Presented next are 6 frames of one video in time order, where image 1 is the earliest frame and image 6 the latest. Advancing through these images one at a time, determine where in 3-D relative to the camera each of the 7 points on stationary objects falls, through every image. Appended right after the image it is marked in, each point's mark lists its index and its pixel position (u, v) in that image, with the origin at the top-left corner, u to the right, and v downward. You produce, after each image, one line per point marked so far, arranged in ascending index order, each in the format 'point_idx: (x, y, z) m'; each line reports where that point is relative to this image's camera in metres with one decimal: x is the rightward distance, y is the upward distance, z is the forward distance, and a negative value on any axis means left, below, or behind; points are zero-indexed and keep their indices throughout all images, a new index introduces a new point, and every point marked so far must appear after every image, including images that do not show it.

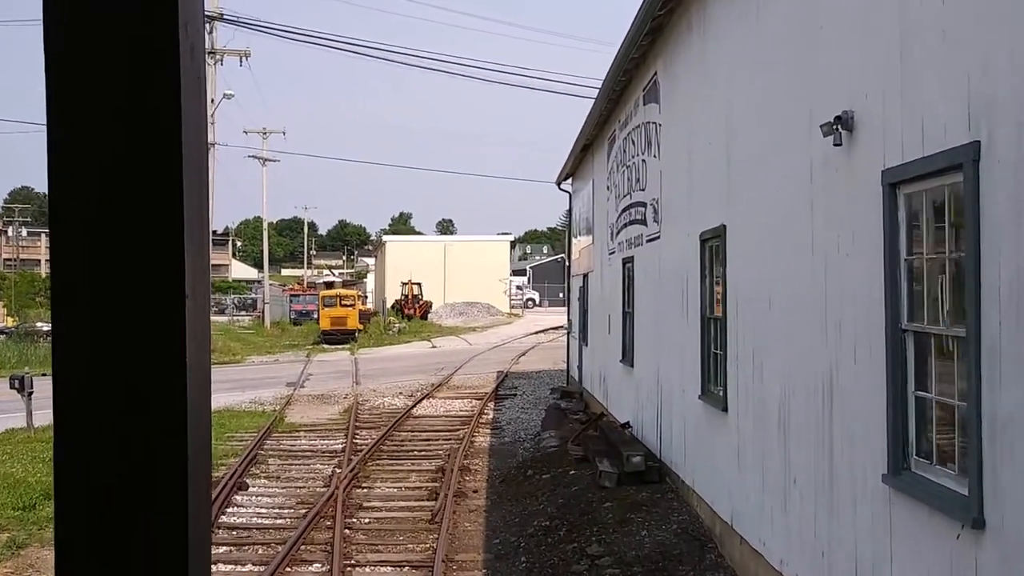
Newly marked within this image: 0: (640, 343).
0: (+1.5, -0.7, +11.0) m
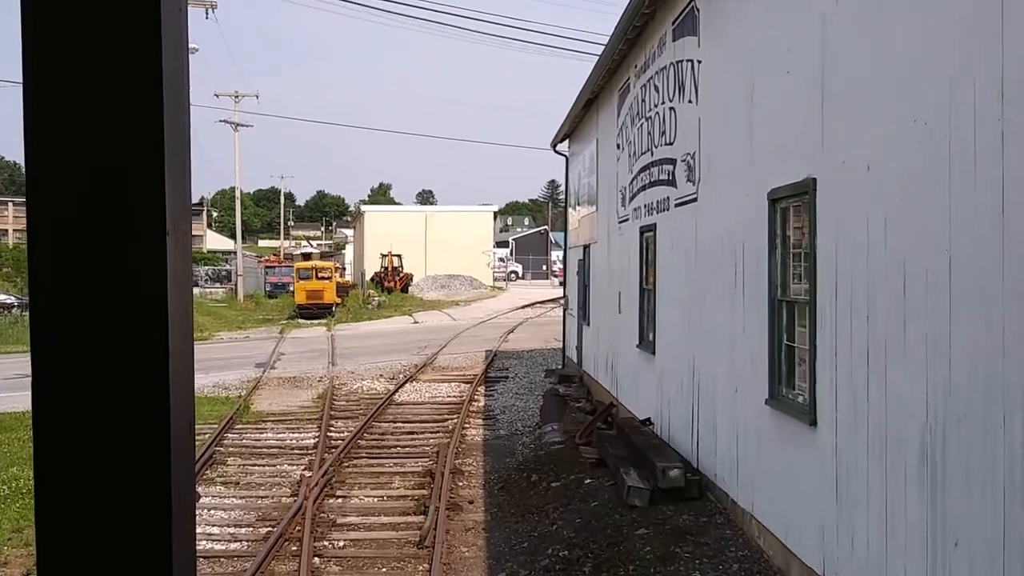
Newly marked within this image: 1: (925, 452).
0: (+1.5, -0.4, +9.3) m
1: (+1.8, -0.7, +4.0) m
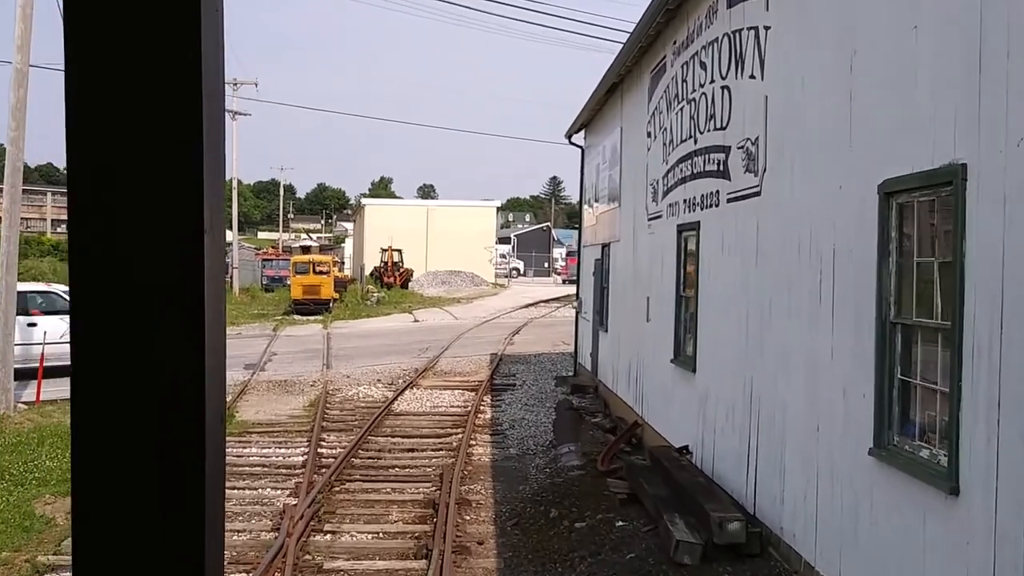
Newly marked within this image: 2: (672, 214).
0: (+1.7, -0.5, +8.0) m
1: (+1.9, -0.8, +2.7) m
2: (+1.6, +0.8, +9.6) m
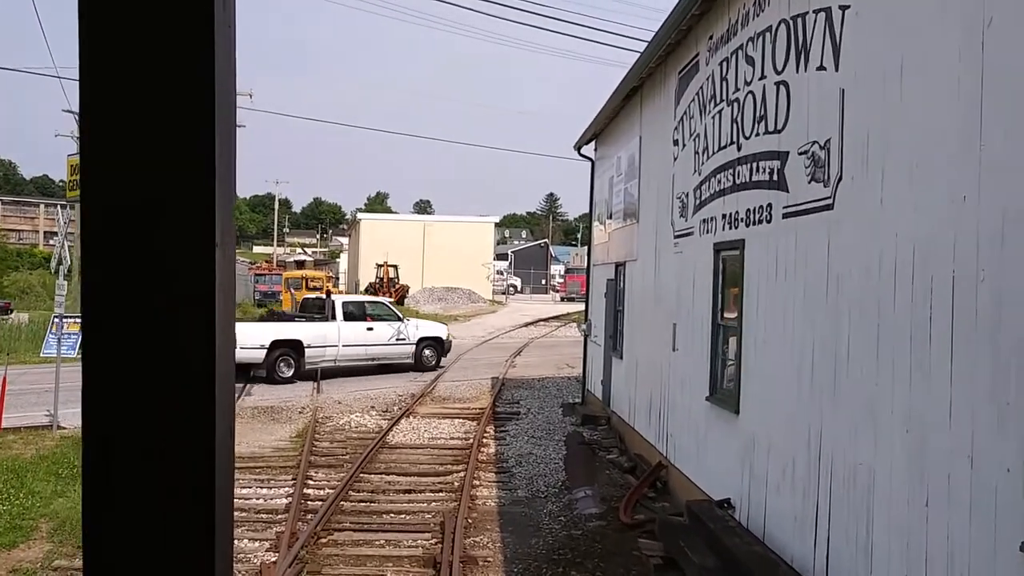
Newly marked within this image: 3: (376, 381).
0: (+1.8, -0.7, +6.8) m
1: (+2.1, -0.9, +1.5) m
2: (+1.8, +0.5, +8.5) m
3: (-2.7, -1.9, +19.0) m
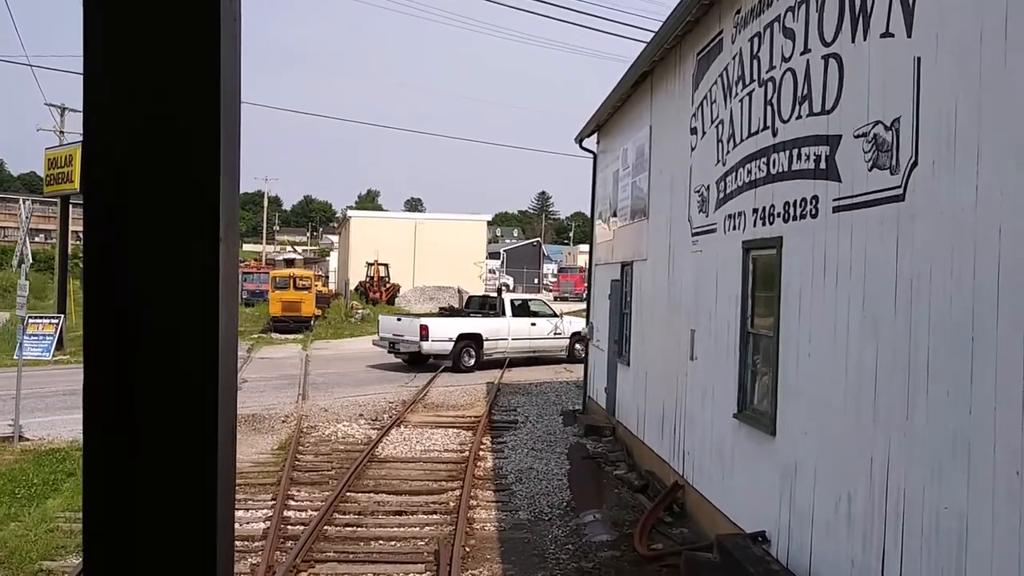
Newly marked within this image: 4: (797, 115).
0: (+1.9, -0.7, +5.9) m
1: (+2.2, -1.0, +0.6) m
2: (+1.8, +0.5, +7.6) m
3: (-2.8, -1.9, +18.1) m
4: (+1.9, +1.1, +6.2) m
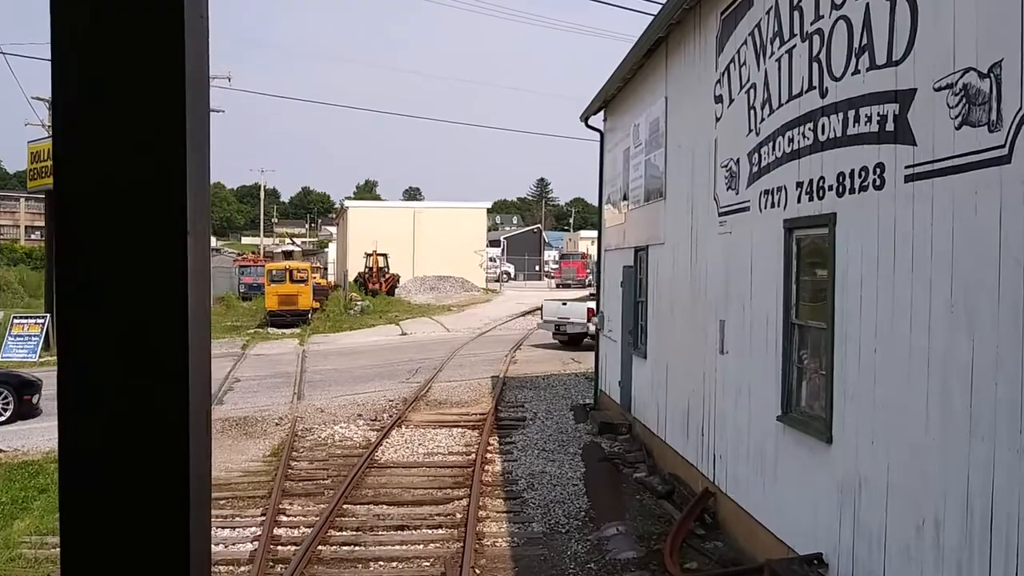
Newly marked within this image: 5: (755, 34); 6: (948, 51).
0: (+2.0, -0.6, +5.0) m
1: (+2.3, -0.9, -0.2) m
2: (+1.9, +0.6, +6.7) m
3: (-2.7, -1.7, +17.2) m
4: (+2.0, +1.2, +5.3) m
5: (+1.8, +1.9, +7.2) m
6: (+2.0, +1.1, +4.3) m
